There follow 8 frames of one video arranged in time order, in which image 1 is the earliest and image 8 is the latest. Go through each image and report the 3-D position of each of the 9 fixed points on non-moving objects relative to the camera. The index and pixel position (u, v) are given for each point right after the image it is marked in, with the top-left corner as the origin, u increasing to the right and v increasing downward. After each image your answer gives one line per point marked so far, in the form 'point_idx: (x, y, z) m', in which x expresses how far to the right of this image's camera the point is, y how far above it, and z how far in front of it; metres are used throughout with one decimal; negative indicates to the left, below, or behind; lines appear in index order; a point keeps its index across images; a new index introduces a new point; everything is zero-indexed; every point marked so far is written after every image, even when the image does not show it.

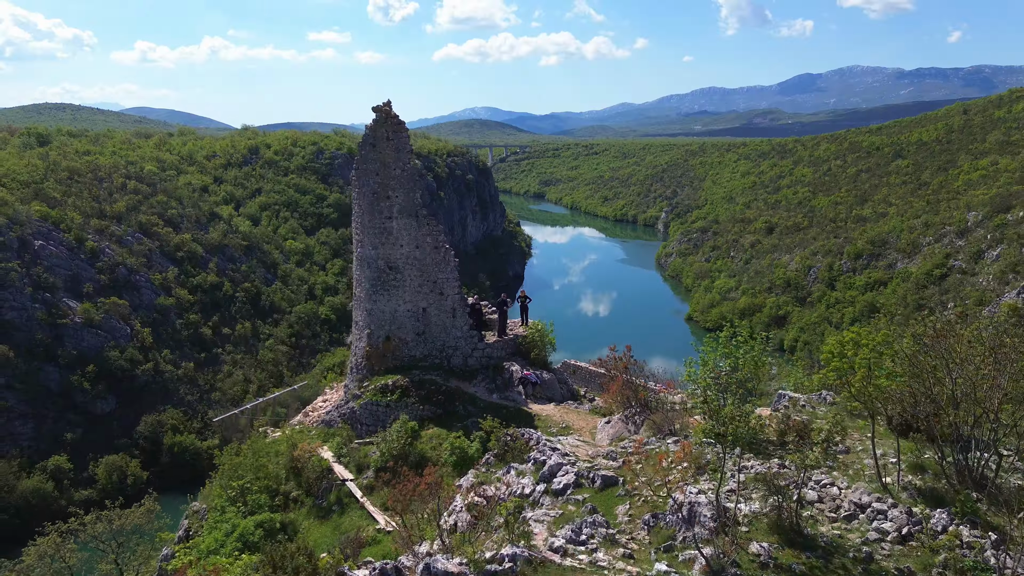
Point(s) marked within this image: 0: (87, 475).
0: (-14.8, -6.5, +19.7) m
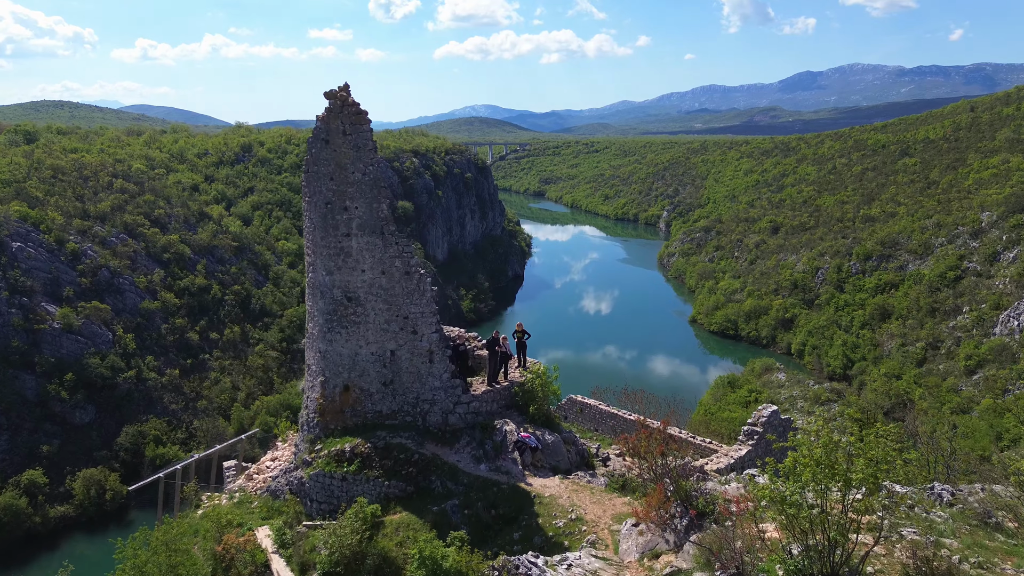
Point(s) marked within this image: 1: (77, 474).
0: (-14.9, -6.7, +18.7) m
1: (-14.7, -6.3, +19.1) m
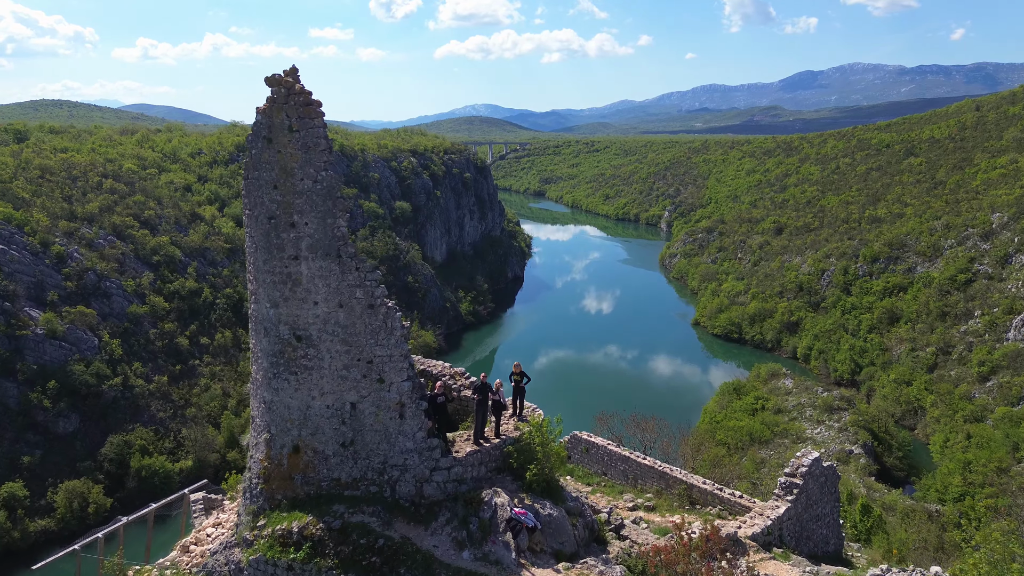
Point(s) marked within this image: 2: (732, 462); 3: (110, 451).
0: (-14.9, -6.8, +18.0) m
1: (-14.7, -6.4, +18.4) m
2: (+7.3, -5.9, +18.9) m
3: (-13.9, -5.6, +19.6) m
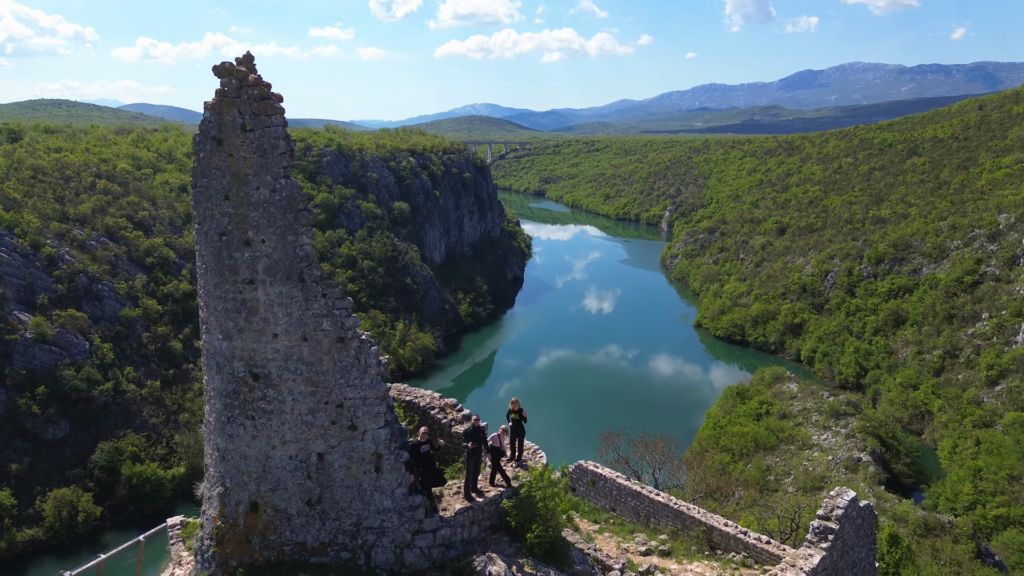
0: (-14.9, -7.0, +17.6) m
1: (-14.7, -6.5, +18.0) m
2: (+7.3, -6.0, +18.5) m
3: (-13.9, -5.7, +19.2) m
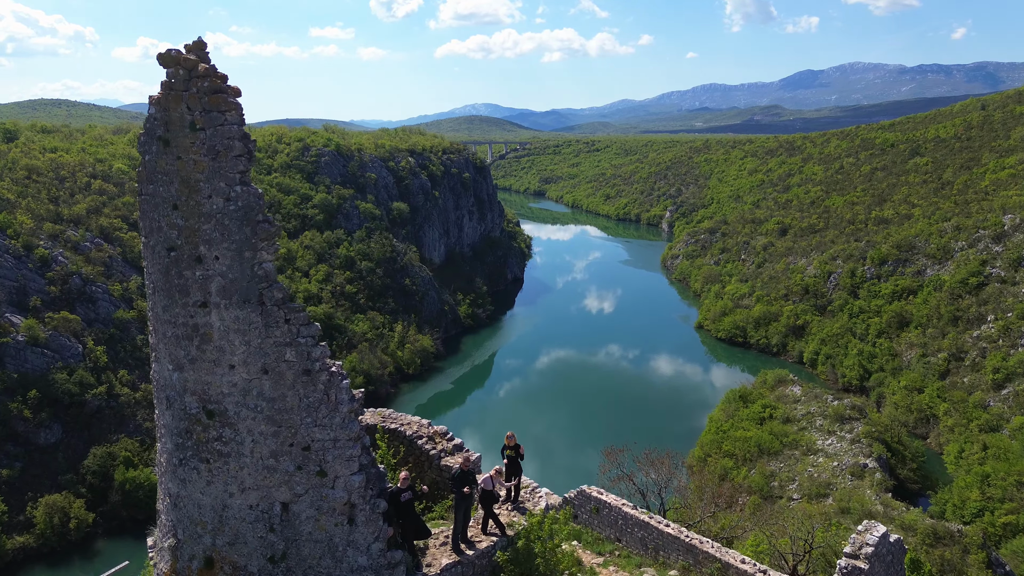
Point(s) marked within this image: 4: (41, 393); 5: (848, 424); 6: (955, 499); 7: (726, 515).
0: (-14.9, -7.0, +17.3) m
1: (-14.8, -6.6, +17.6) m
2: (+7.3, -6.1, +18.1) m
3: (-14.0, -5.8, +18.8) m
4: (-16.1, -3.6, +19.3) m
5: (+11.9, -4.8, +20.0) m
6: (+13.5, -6.4, +17.3) m
7: (+5.9, -6.3, +15.5) m
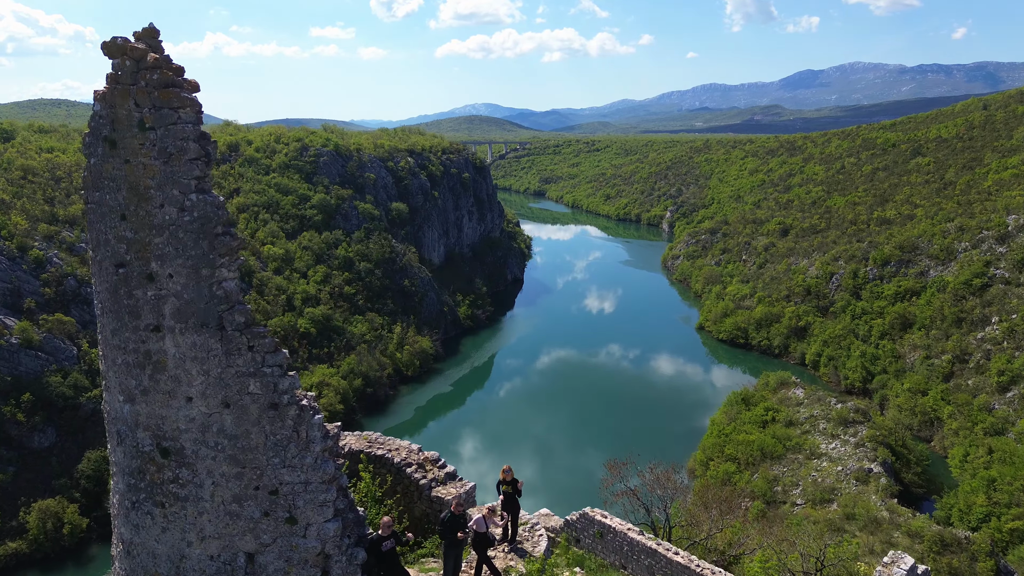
0: (-14.9, -7.1, +17.0) m
1: (-14.8, -6.7, +17.4) m
2: (+7.3, -6.1, +17.9) m
3: (-14.0, -5.9, +18.6) m
4: (-16.1, -3.7, +19.1) m
5: (+11.9, -4.9, +19.8) m
6: (+13.5, -6.5, +17.0) m
7: (+5.9, -6.3, +15.3) m
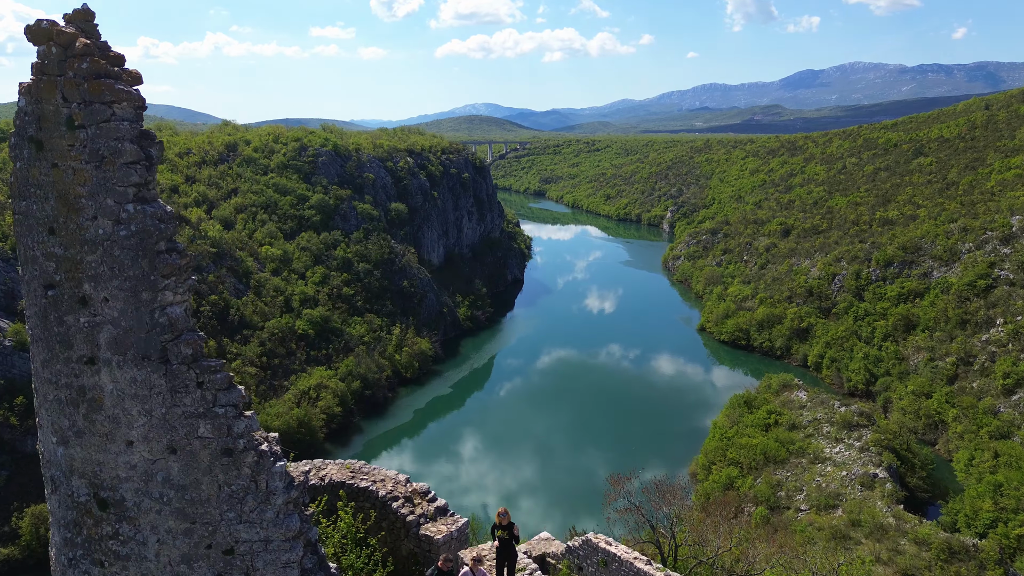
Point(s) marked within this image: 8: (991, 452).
0: (-14.9, -7.2, +16.8) m
1: (-14.8, -6.7, +17.2) m
2: (+7.2, -6.2, +17.7) m
3: (-14.0, -5.9, +18.4) m
4: (-16.1, -3.7, +18.8) m
5: (+11.8, -4.9, +19.5) m
6: (+13.5, -6.6, +16.8) m
7: (+5.9, -6.4, +15.0) m
8: (+16.8, -5.7, +19.8) m
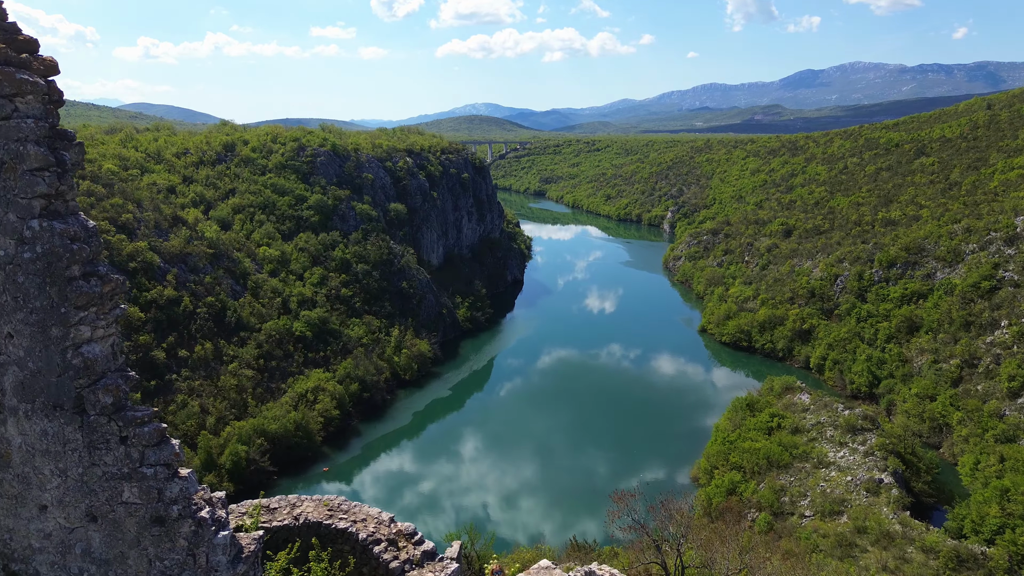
0: (-15.0, -7.2, +16.5) m
1: (-14.8, -6.8, +16.9) m
2: (+7.2, -6.3, +17.4) m
3: (-14.0, -6.0, +18.1) m
4: (-16.1, -3.8, +18.6) m
5: (+11.8, -5.0, +19.2) m
6: (+13.5, -6.6, +16.5) m
7: (+5.9, -6.5, +14.8) m
8: (+16.7, -5.8, +19.5) m
